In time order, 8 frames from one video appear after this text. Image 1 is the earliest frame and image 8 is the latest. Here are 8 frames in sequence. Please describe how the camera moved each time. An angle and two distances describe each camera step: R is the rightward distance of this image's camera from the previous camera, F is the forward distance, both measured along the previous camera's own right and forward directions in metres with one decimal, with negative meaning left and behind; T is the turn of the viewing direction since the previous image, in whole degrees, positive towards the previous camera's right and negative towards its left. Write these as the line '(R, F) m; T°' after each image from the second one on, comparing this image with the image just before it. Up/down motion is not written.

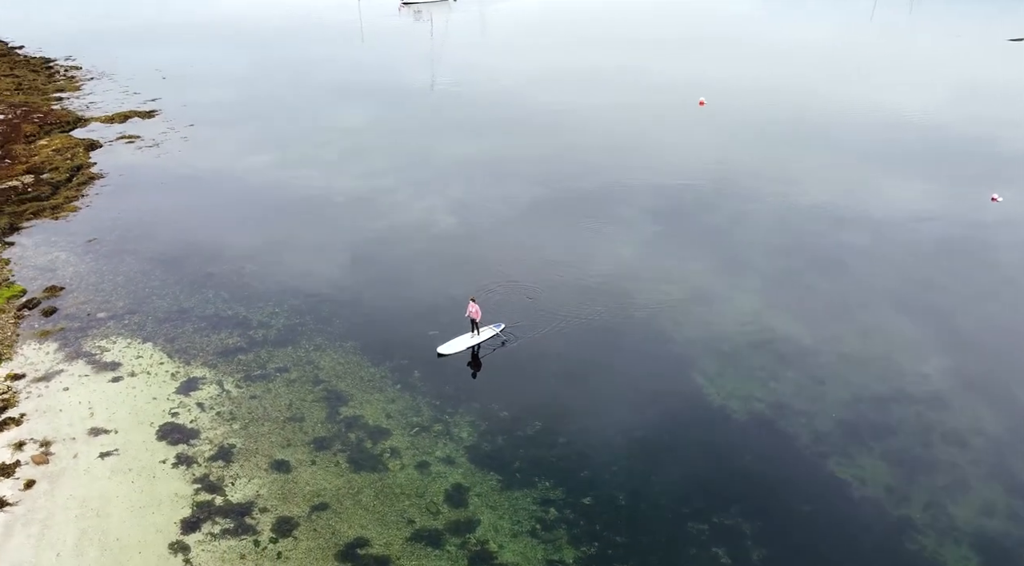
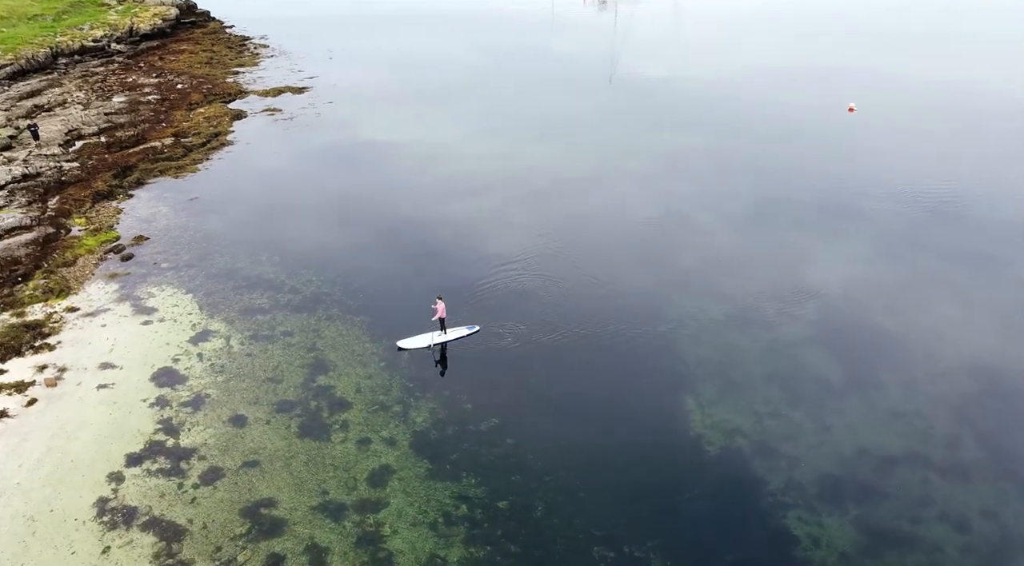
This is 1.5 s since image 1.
(+7.9, +1.3) m; -15°
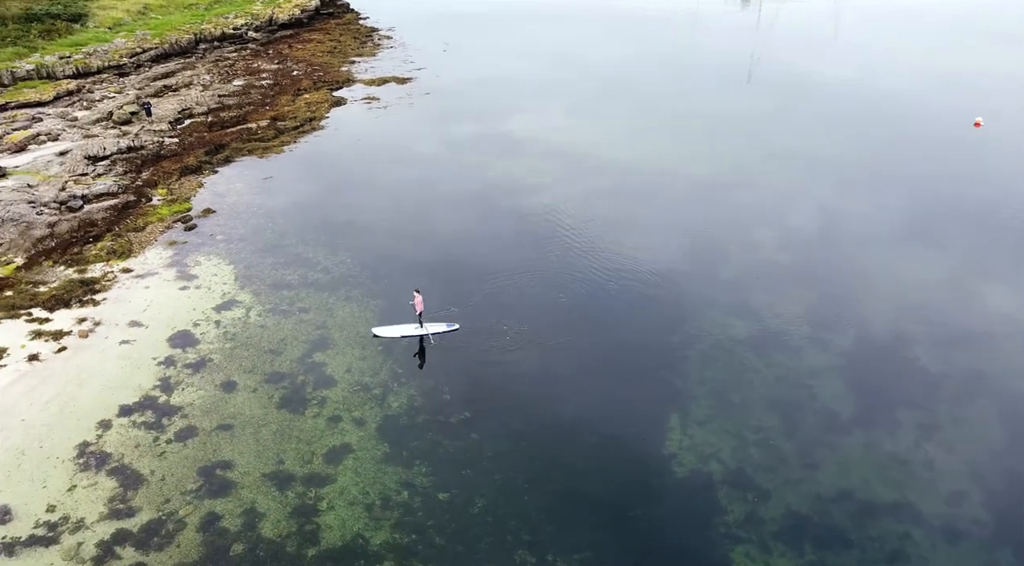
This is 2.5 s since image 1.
(+5.7, +0.7) m; -11°
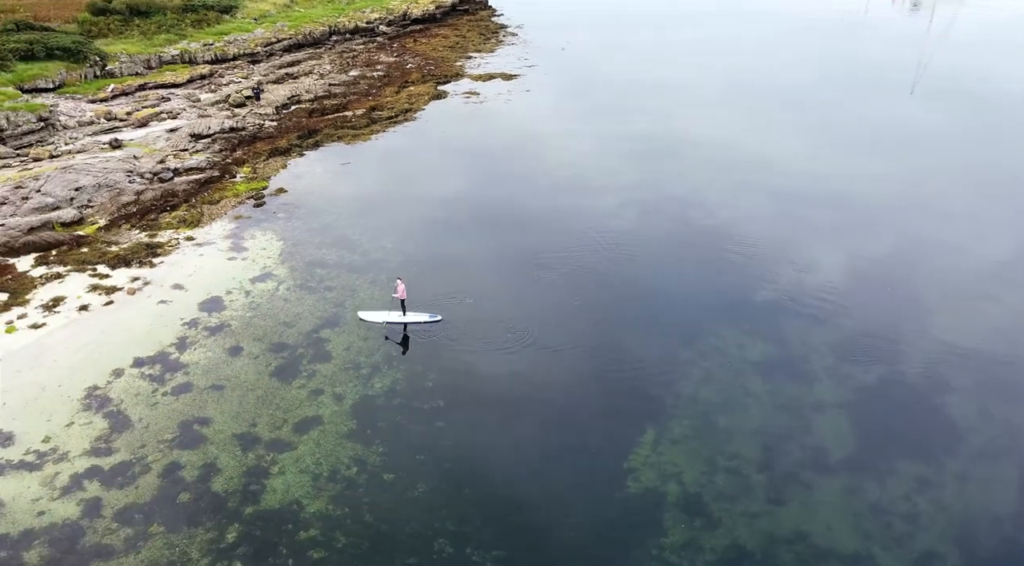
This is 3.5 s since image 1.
(+6.0, +0.5) m; -11°
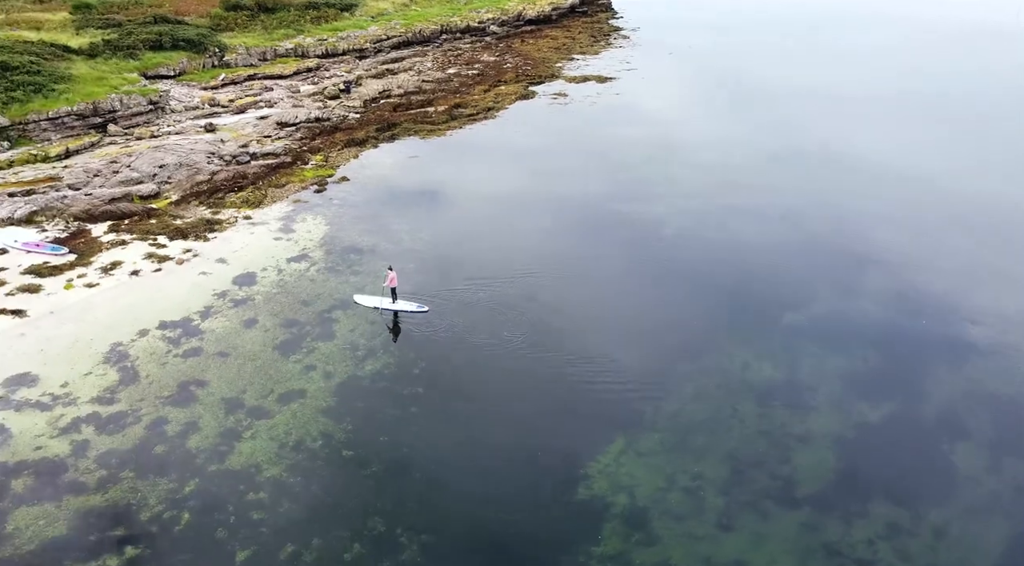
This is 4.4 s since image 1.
(+5.6, +0.1) m; -10°
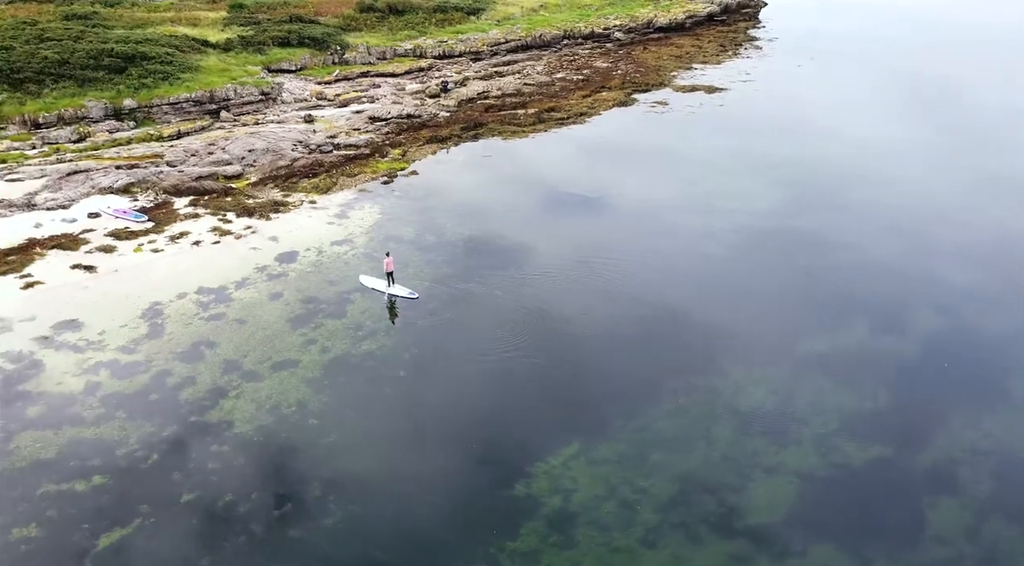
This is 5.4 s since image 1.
(+6.6, +0.1) m; -12°
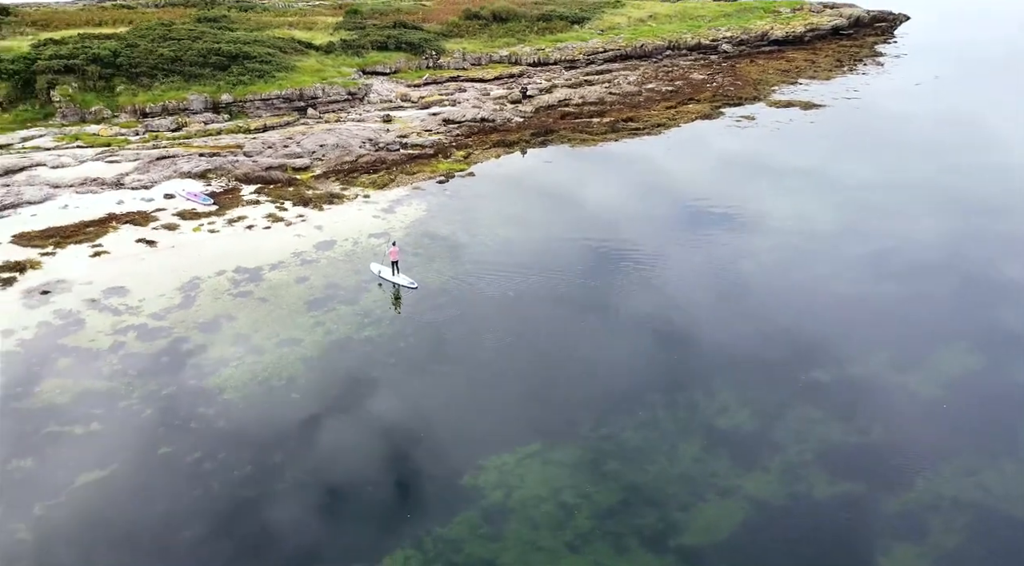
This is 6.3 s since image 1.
(+5.9, -0.2) m; -10°
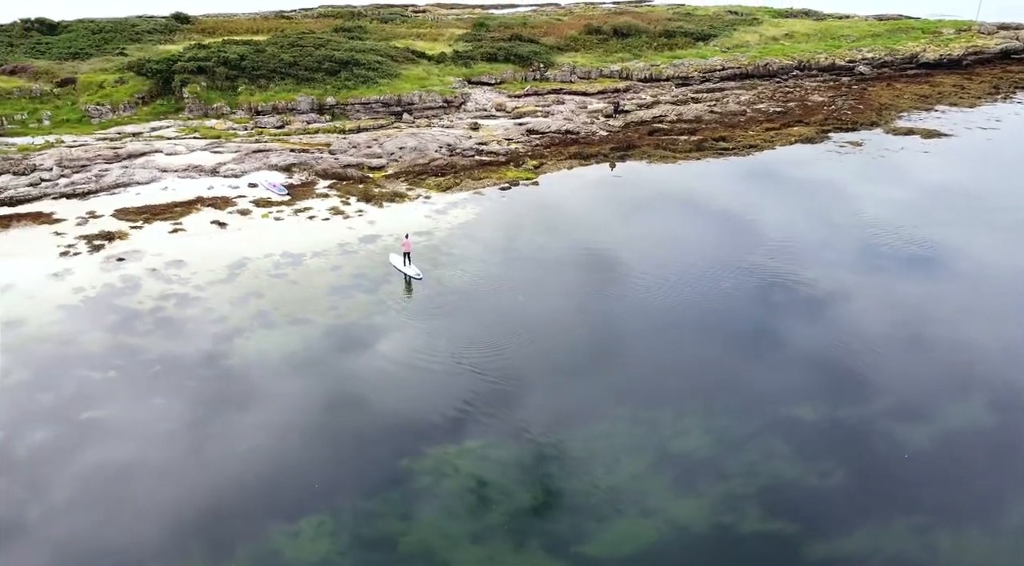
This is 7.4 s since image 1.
(+7.6, -0.1) m; -12°
